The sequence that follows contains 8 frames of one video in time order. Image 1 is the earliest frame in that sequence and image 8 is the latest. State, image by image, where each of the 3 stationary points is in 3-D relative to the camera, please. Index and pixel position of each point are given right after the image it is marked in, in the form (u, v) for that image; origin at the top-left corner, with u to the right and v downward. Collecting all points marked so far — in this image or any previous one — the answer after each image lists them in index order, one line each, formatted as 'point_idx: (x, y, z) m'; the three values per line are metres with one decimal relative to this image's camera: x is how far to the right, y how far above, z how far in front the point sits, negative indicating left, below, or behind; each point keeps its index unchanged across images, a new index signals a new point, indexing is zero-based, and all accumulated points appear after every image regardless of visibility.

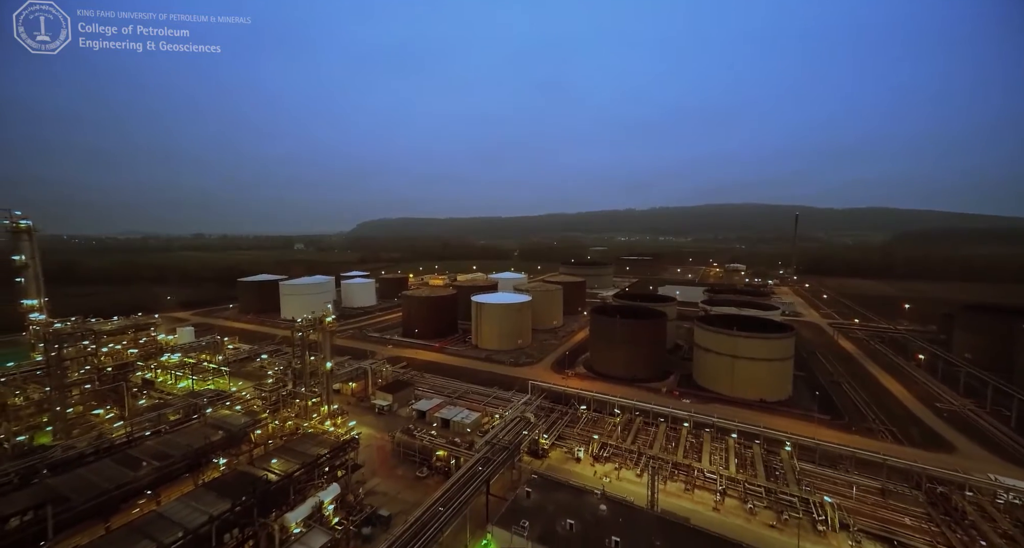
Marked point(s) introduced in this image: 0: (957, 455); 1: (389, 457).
0: (+18.5, -7.4, +17.7) m
1: (-5.5, -8.2, +18.9) m
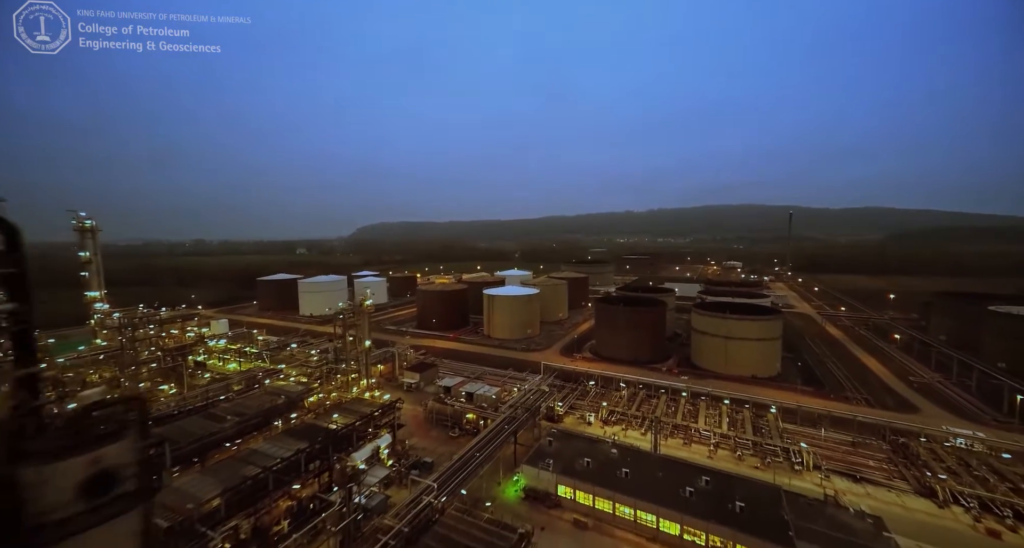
0: (+19.5, -6.6, +20.3) m
1: (-4.5, -7.6, +21.4) m
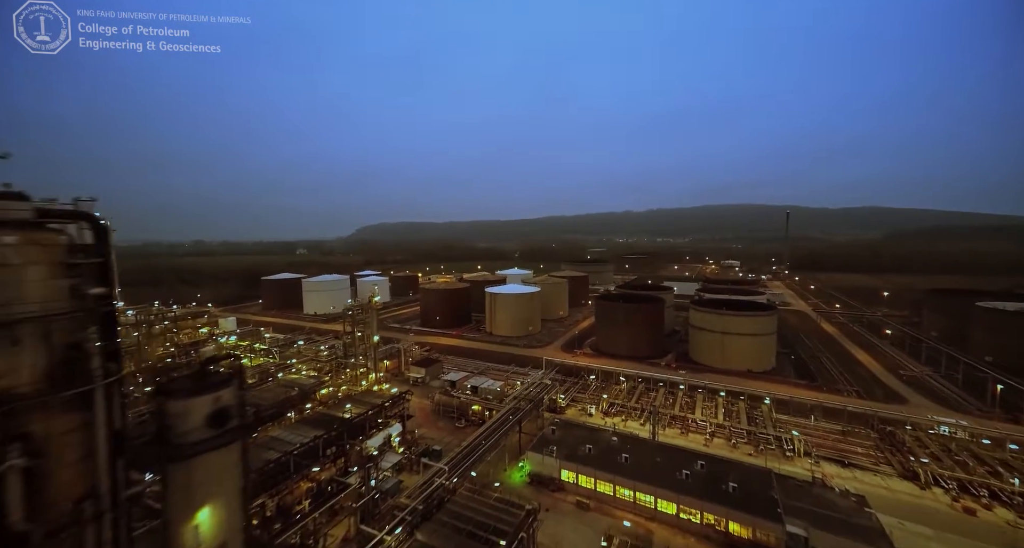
0: (+19.7, -6.4, +21.1) m
1: (-4.3, -7.4, +22.2) m
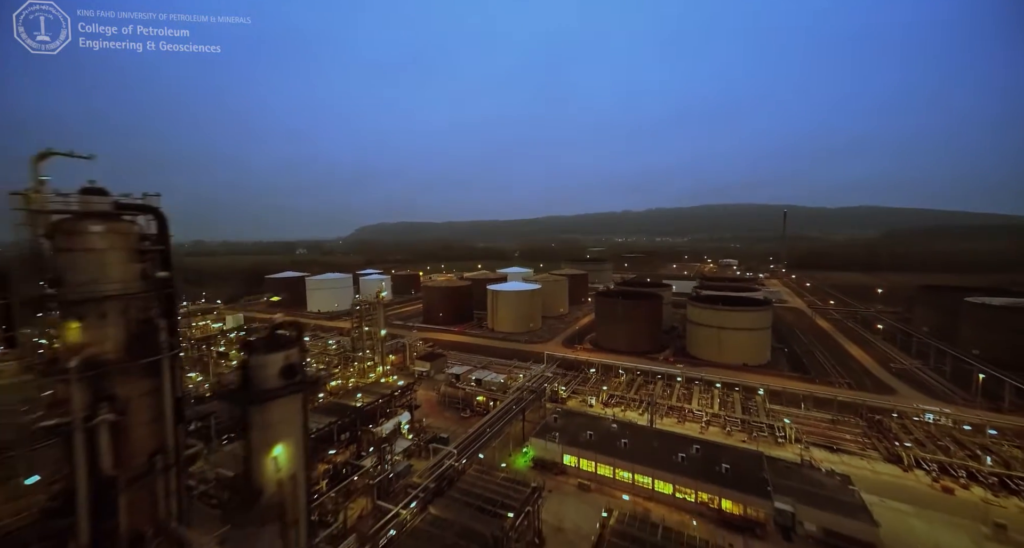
0: (+19.9, -6.2, +22.0) m
1: (-4.1, -7.2, +23.0) m
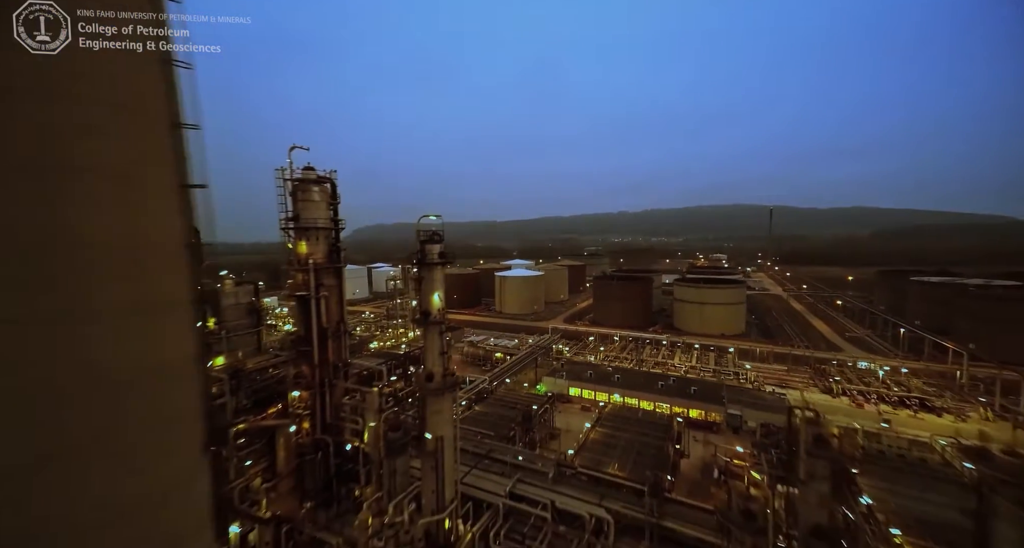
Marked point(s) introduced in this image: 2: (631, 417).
0: (+20.6, -4.8, +26.5) m
1: (-3.4, -5.8, +27.4) m
2: (+4.1, -4.9, +14.4) m
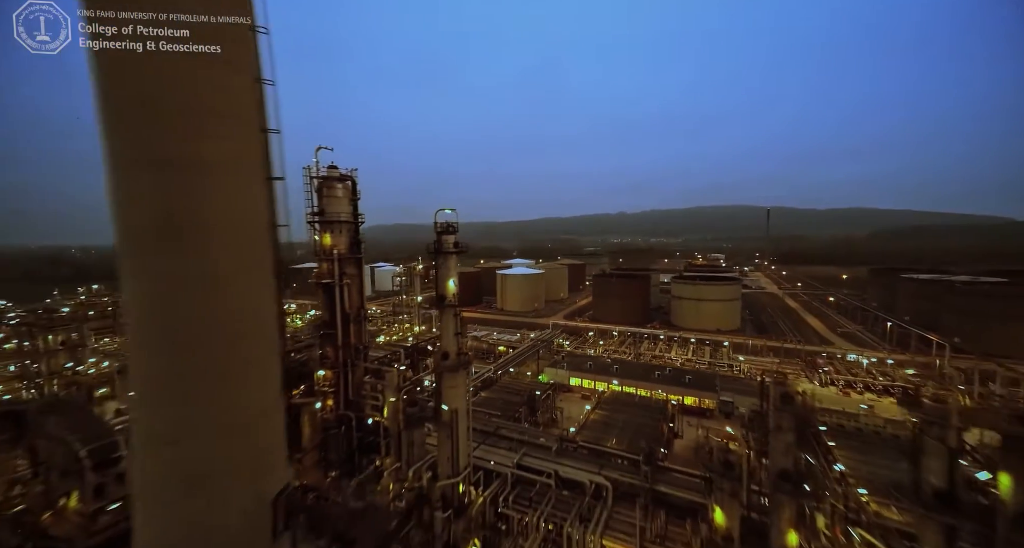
0: (+20.8, -4.6, +27.5) m
1: (-3.2, -5.6, +28.3) m
2: (+4.2, -4.6, +15.4) m
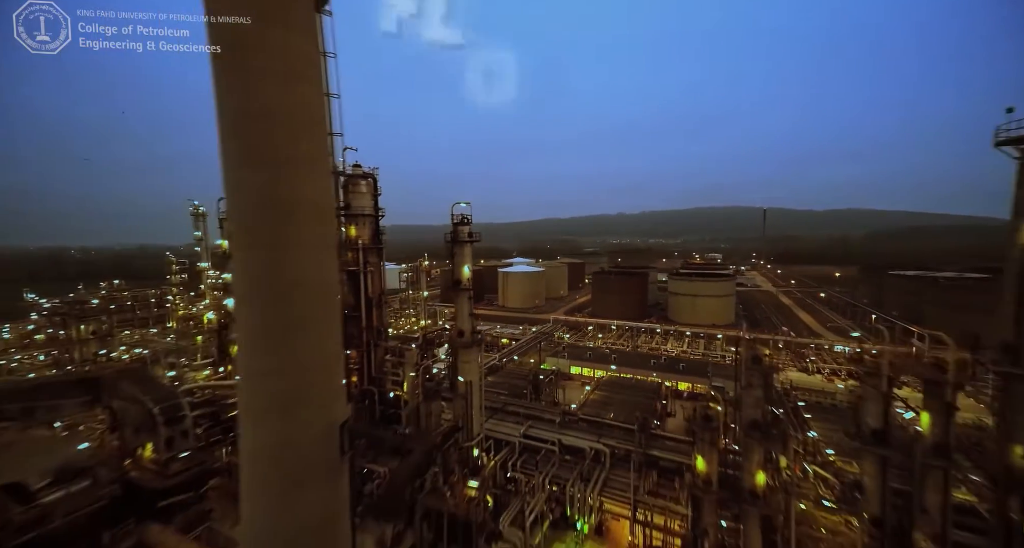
0: (+20.9, -4.3, +28.7) m
1: (-3.1, -5.3, +29.5) m
2: (+4.4, -4.3, +16.5) m
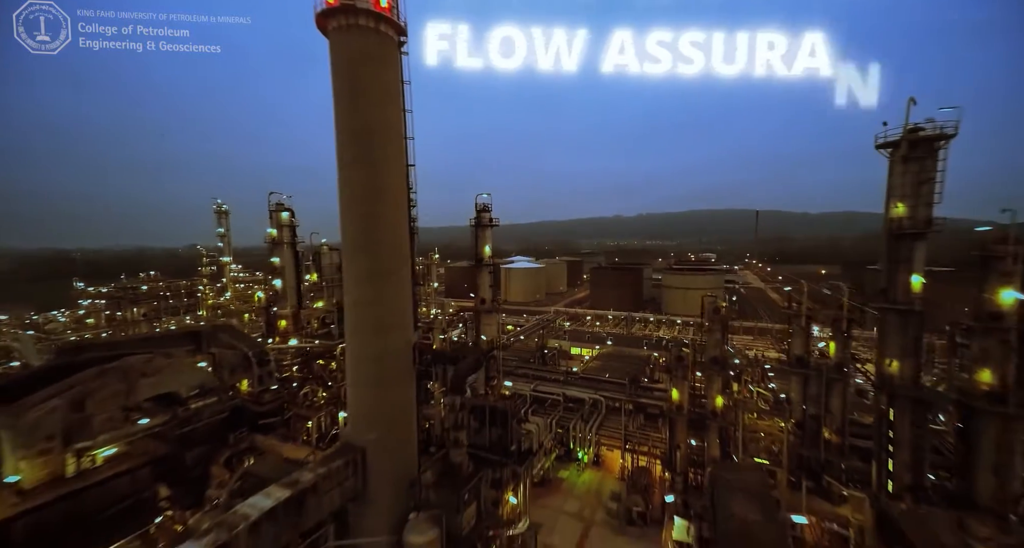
0: (+21.3, -3.8, +31.1) m
1: (-2.8, -4.7, +31.8) m
2: (+4.8, -3.7, +18.9) m
